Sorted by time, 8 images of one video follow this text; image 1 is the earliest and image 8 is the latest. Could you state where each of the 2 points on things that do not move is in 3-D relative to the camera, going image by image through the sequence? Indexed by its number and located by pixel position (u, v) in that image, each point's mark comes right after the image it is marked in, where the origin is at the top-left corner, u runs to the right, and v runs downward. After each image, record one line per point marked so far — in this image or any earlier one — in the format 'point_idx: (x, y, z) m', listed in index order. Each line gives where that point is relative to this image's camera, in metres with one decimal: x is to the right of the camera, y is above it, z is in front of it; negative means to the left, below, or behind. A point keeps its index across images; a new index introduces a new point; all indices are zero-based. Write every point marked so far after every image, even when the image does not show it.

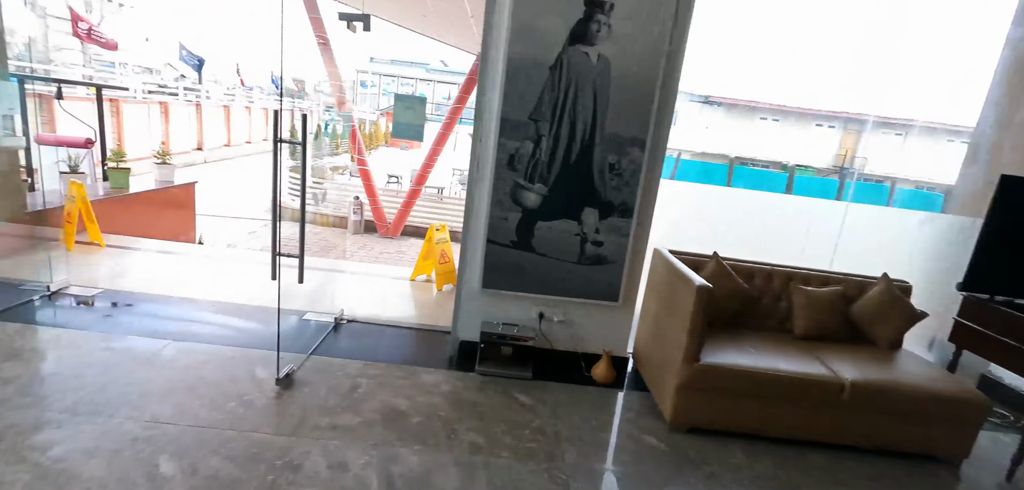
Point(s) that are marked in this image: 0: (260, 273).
0: (-1.9, -0.2, +3.6) m
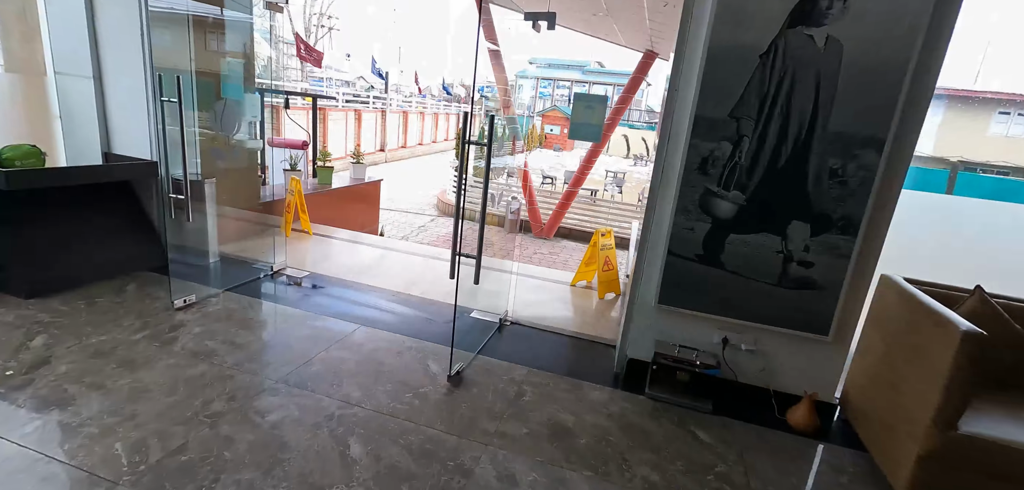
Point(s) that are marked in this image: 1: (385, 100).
0: (-0.6, -0.2, +3.8) m
1: (-3.5, +4.0, +13.2) m
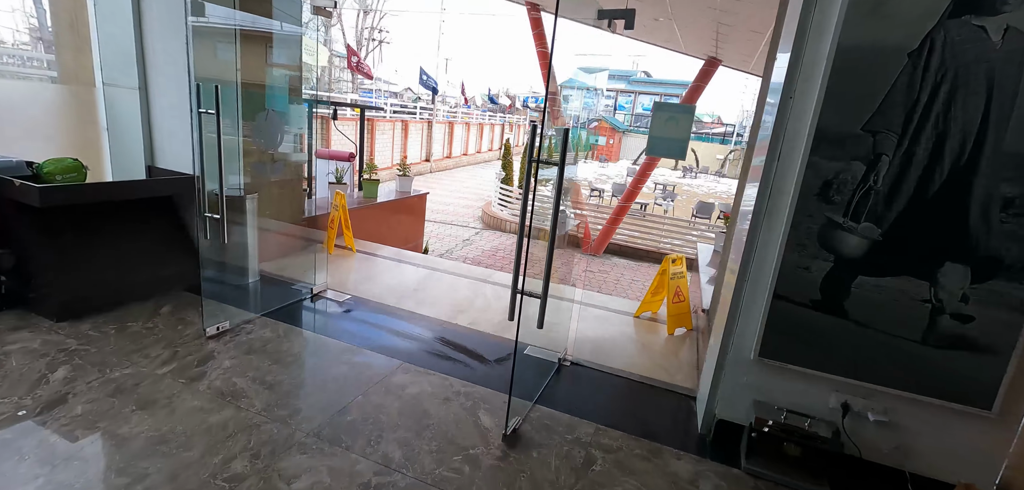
0: (-0.2, -0.3, +3.5) m
1: (-2.2, +3.7, +13.2) m
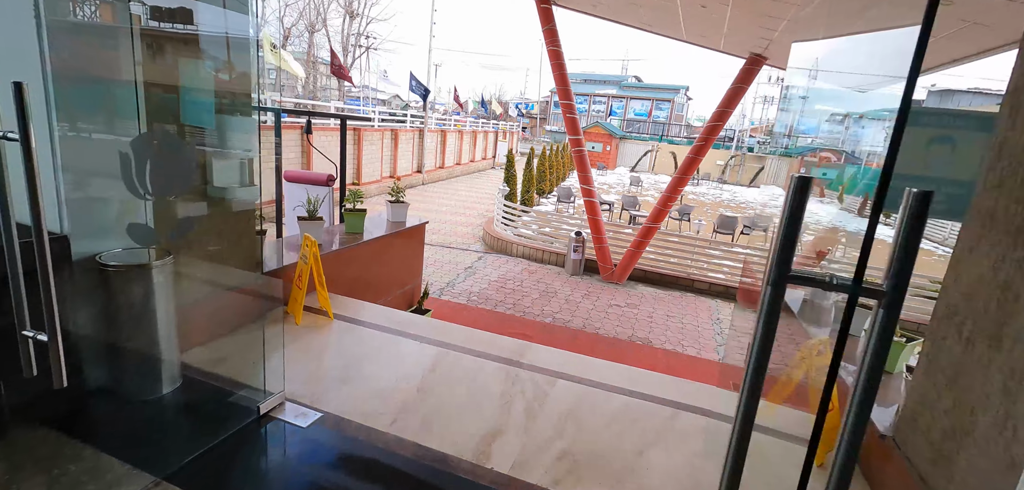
0: (0.0, -0.7, +2.4) m
1: (-2.2, +3.2, +12.1) m
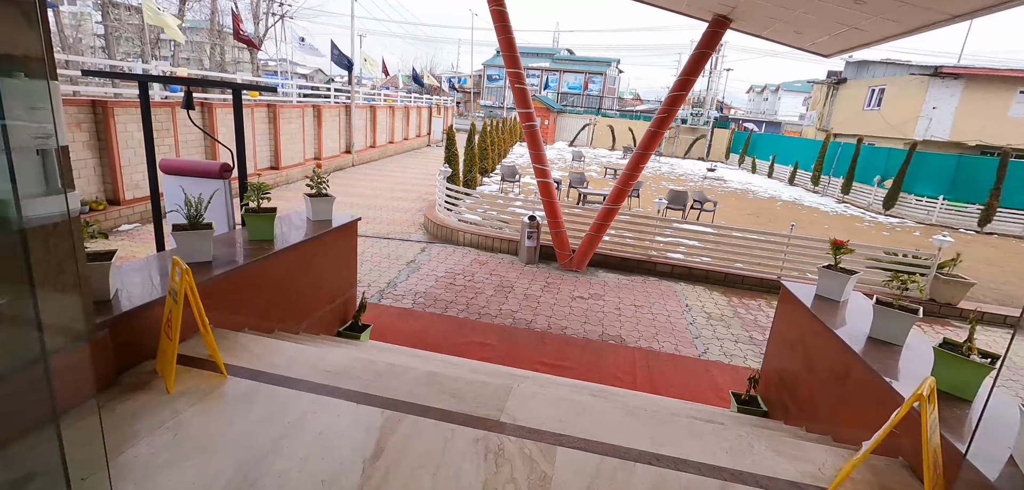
0: (0.0, -0.8, +1.7) m
1: (-3.6, +3.4, +10.8) m
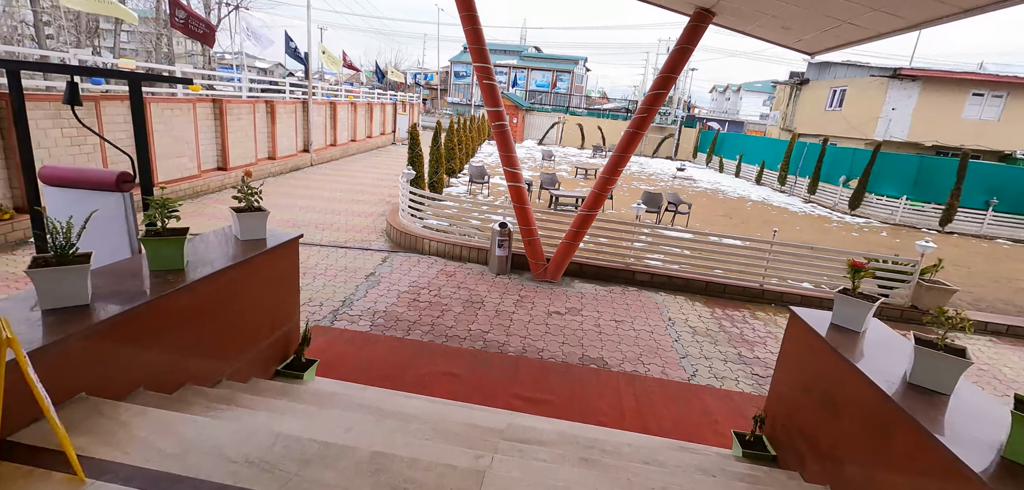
0: (-0.1, -0.9, +1.2) m
1: (-4.3, +3.3, +10.0) m
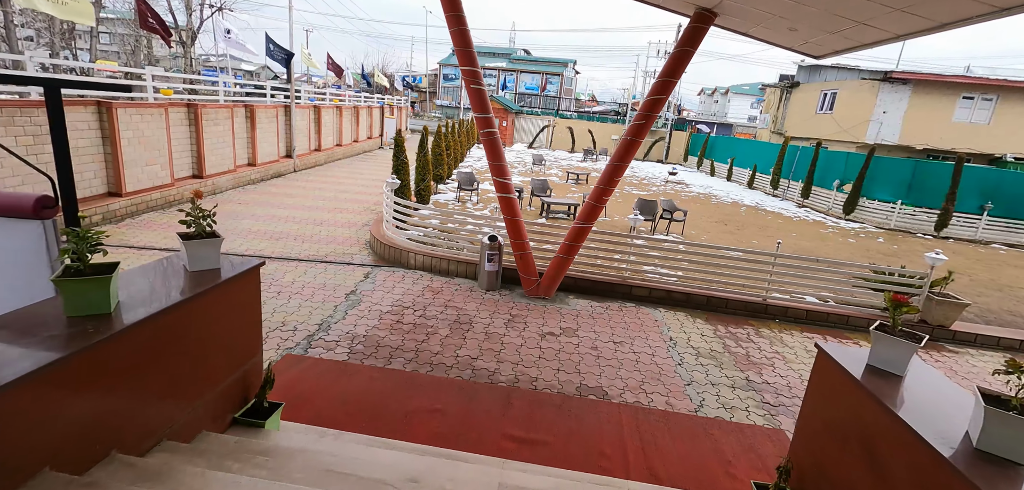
0: (-0.1, -1.1, +0.8) m
1: (-4.5, +3.0, +9.6) m
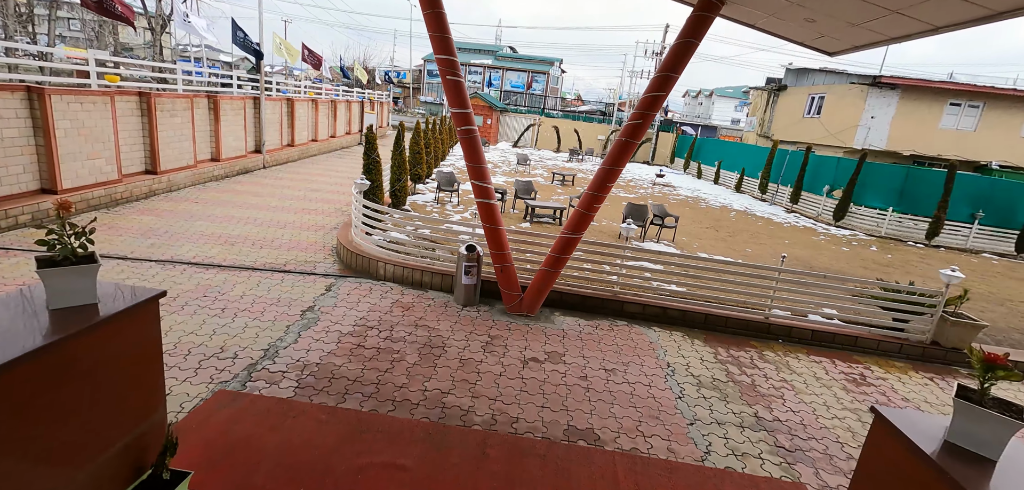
0: (-0.2, -1.2, +0.2) m
1: (-4.8, +3.0, +8.8) m
